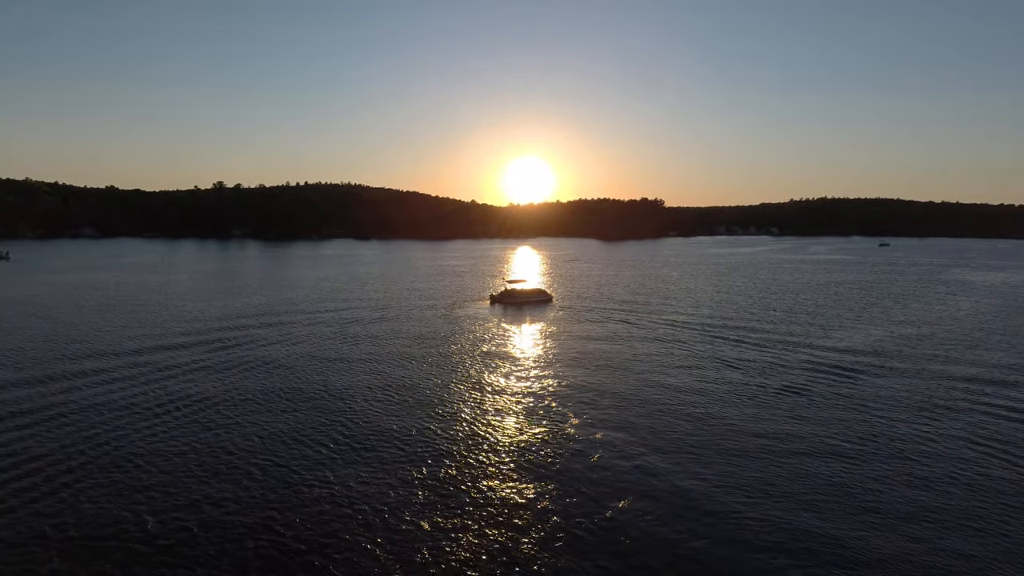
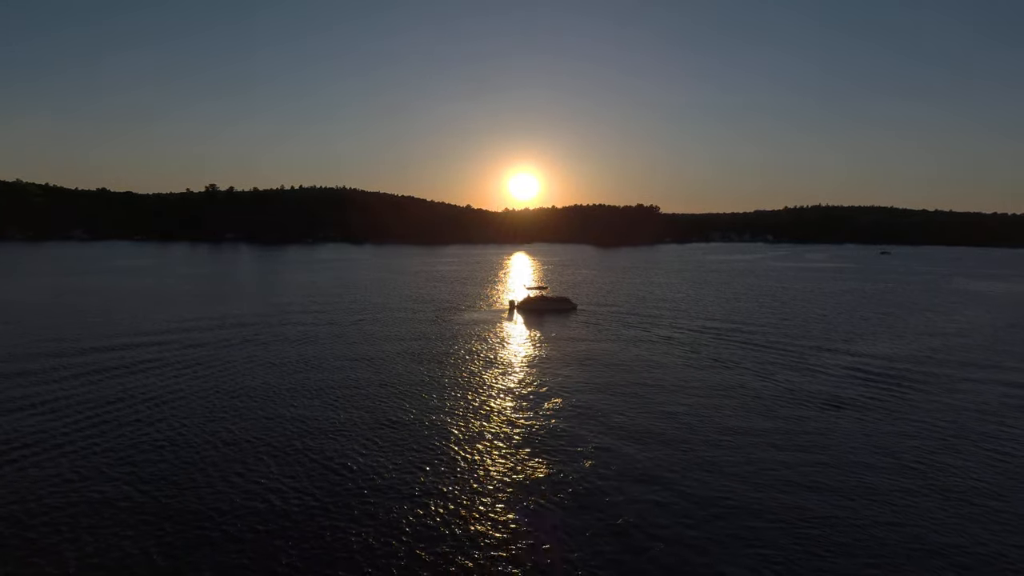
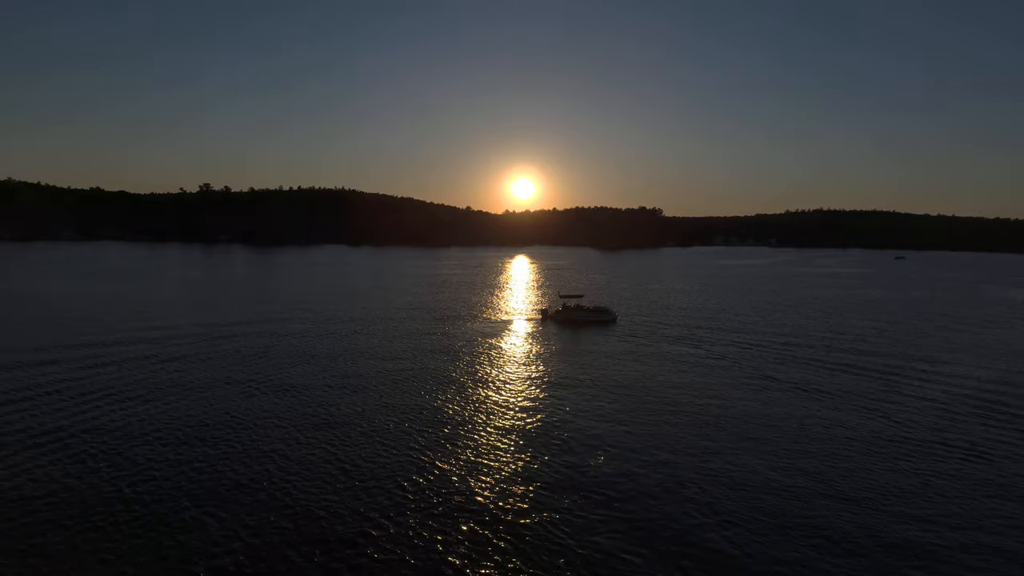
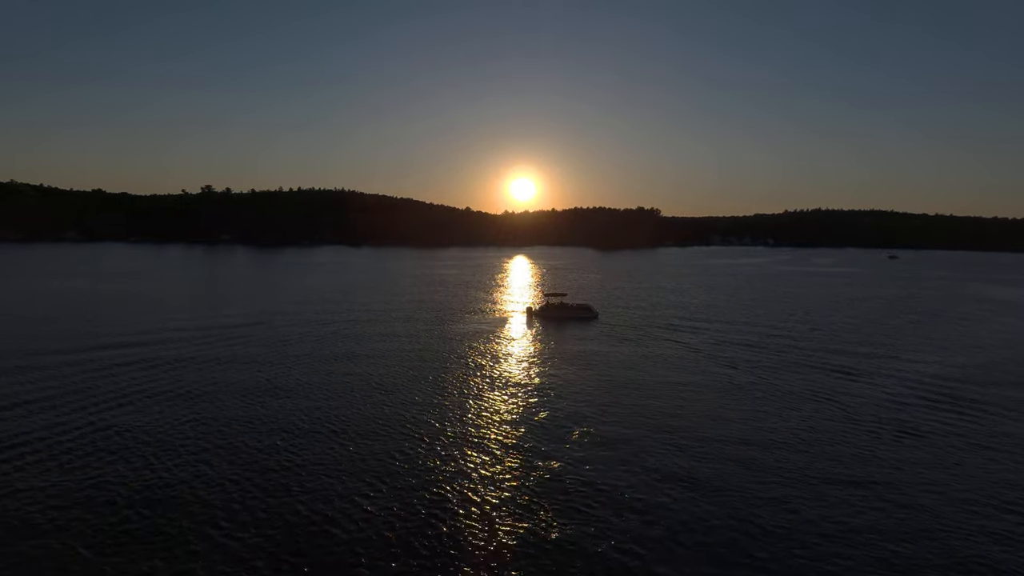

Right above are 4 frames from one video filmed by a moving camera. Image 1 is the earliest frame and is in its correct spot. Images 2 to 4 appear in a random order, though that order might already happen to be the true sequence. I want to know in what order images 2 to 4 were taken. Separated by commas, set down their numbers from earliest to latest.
2, 4, 3
